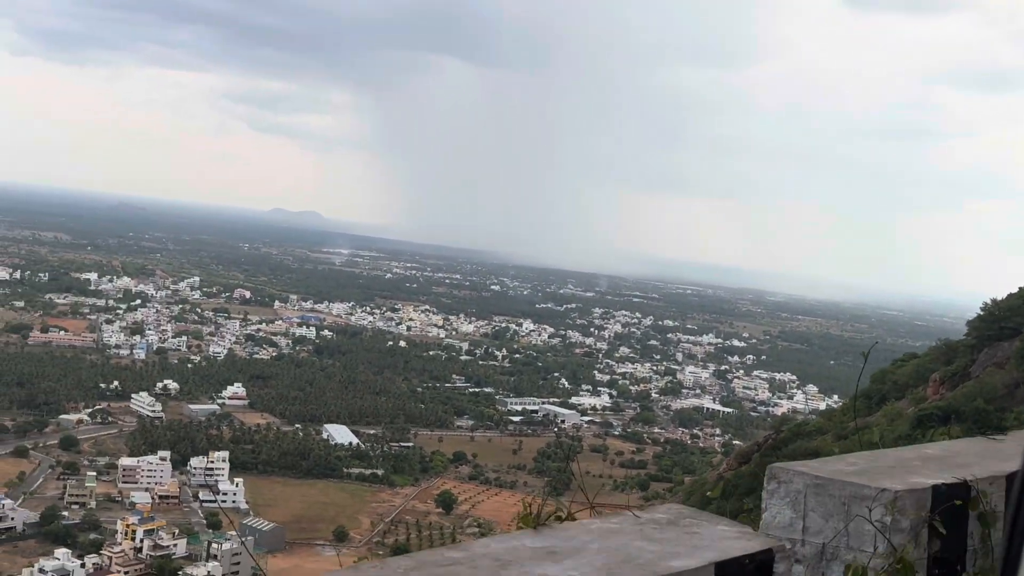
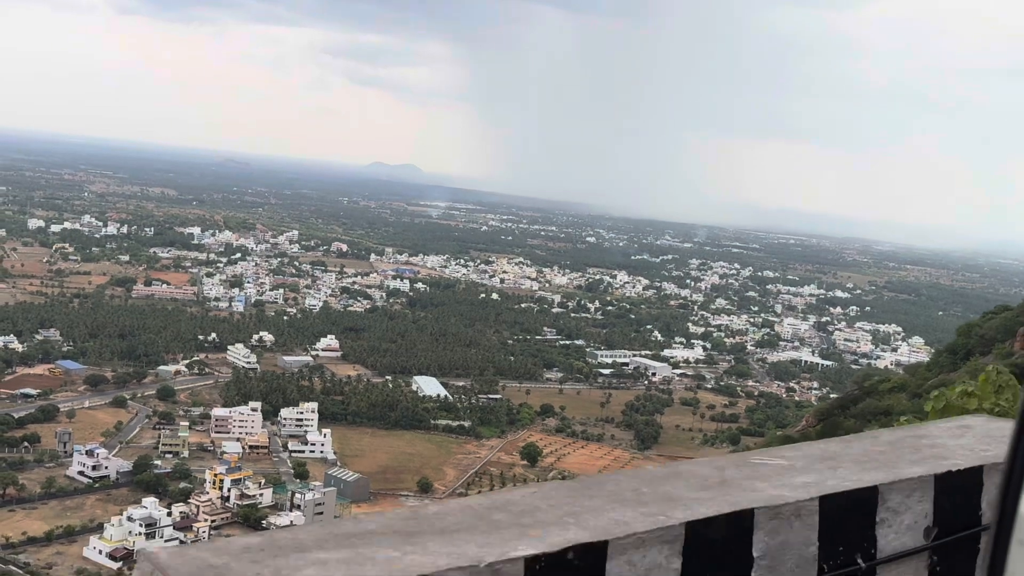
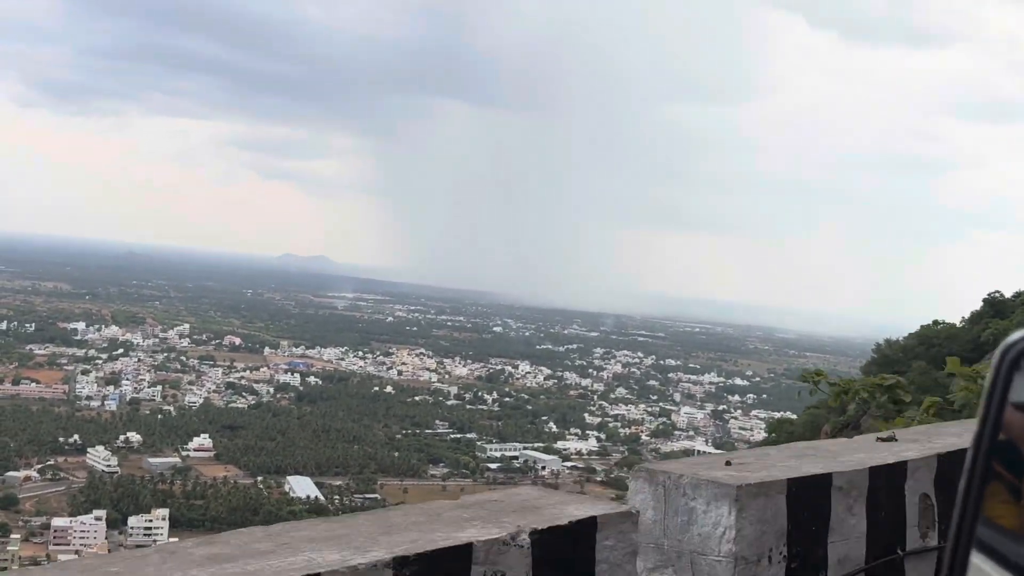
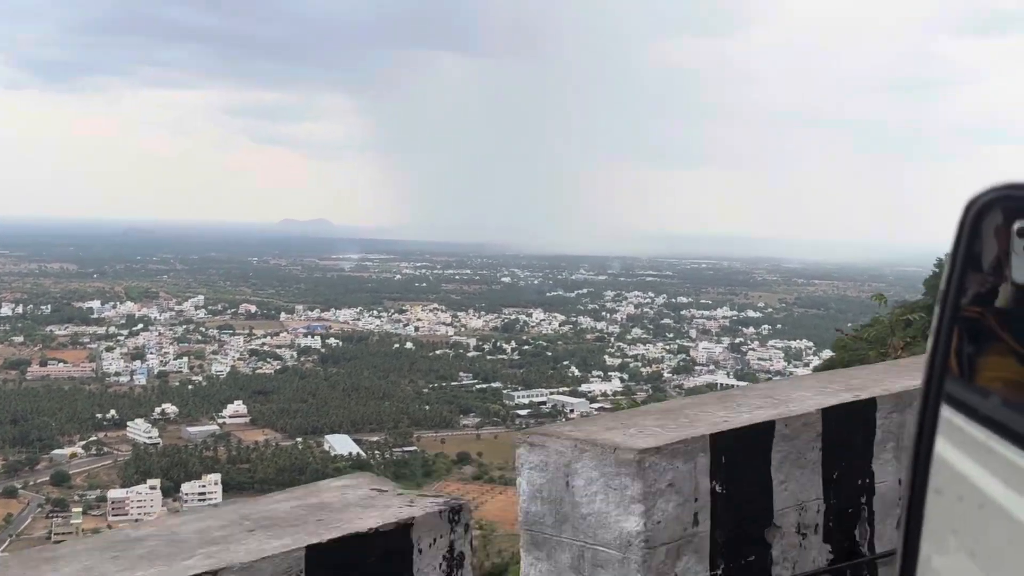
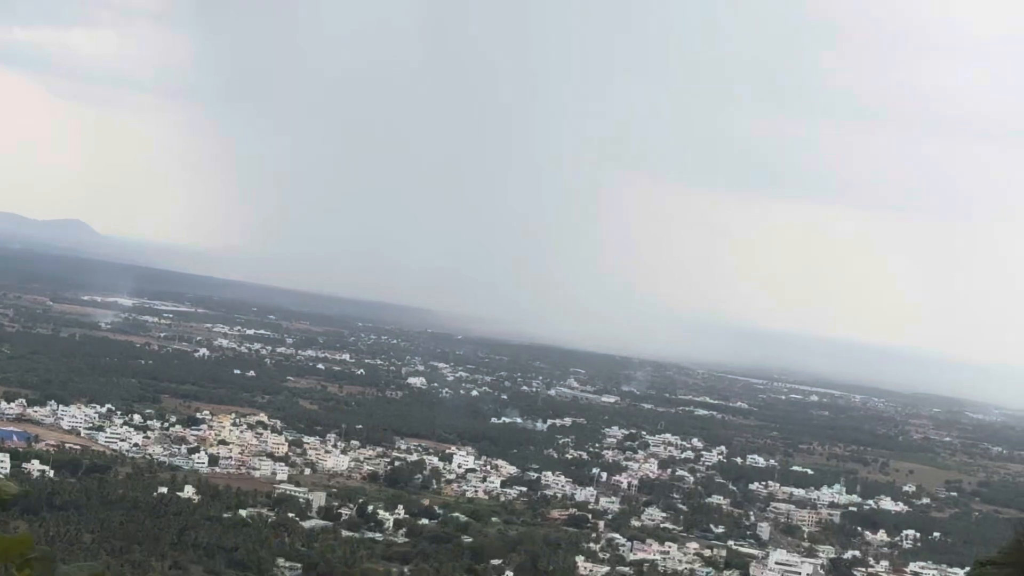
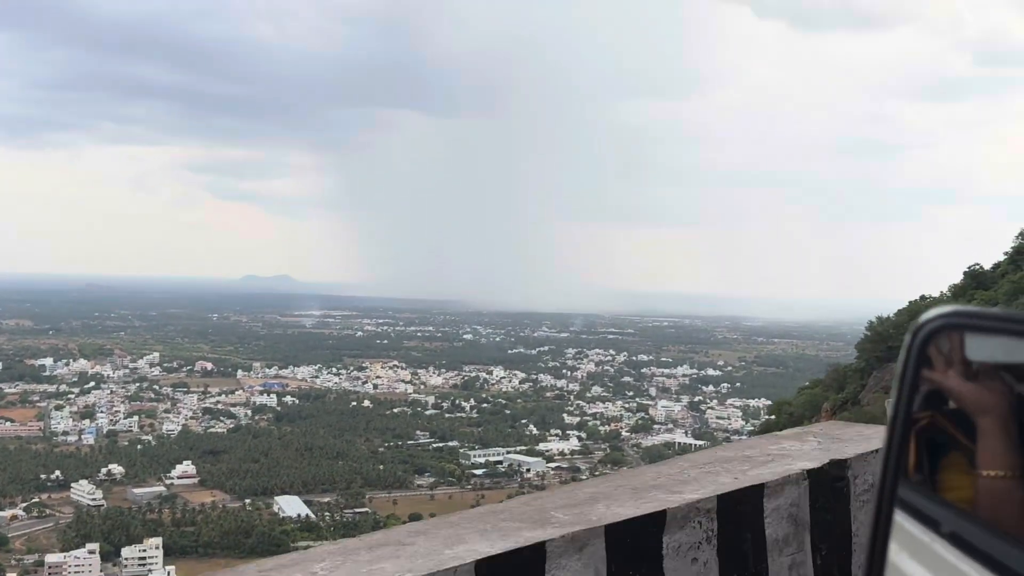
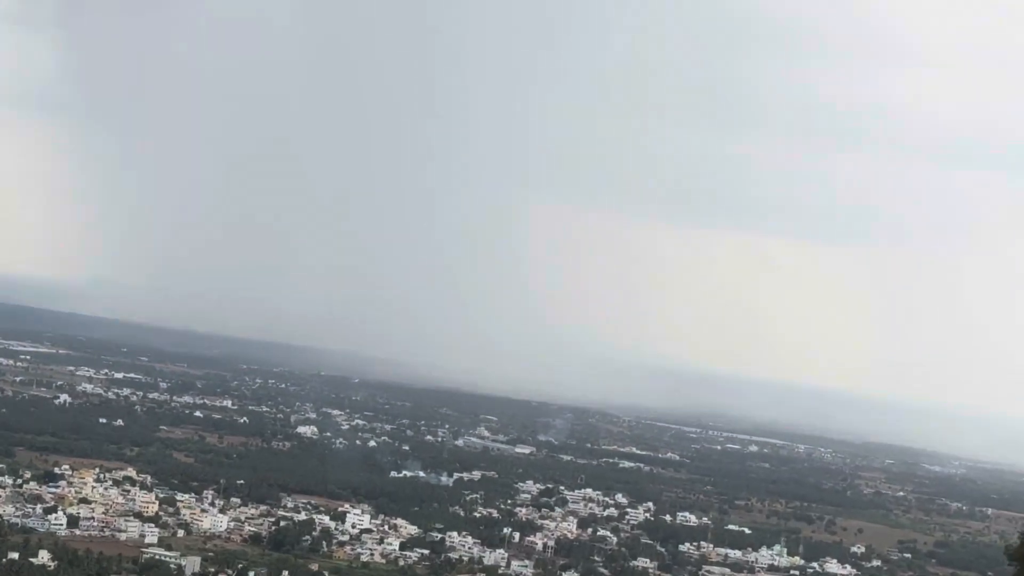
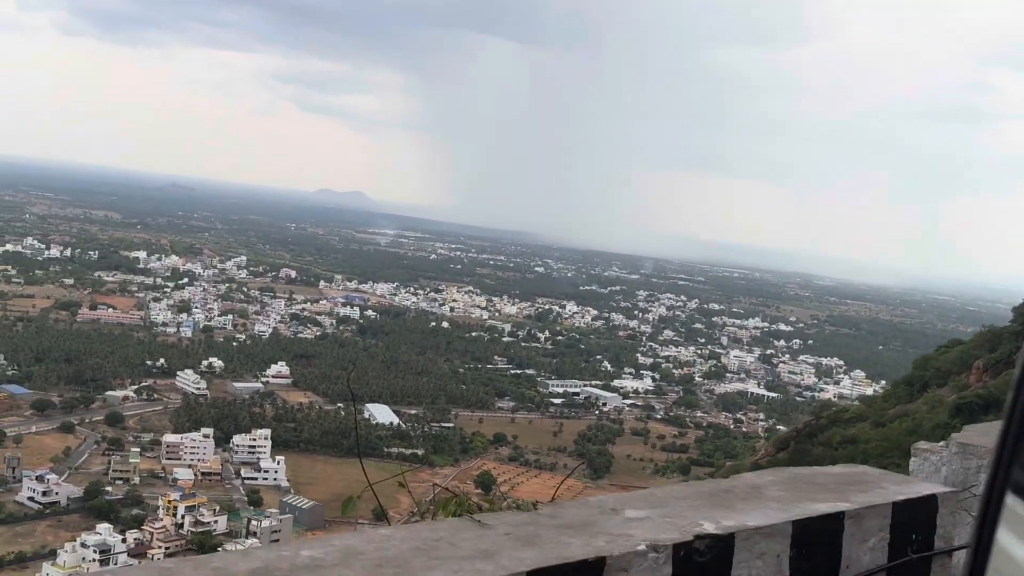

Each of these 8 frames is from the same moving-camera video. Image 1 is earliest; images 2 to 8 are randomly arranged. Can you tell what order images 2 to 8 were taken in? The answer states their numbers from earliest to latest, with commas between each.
8, 2, 4, 6, 3, 5, 7
